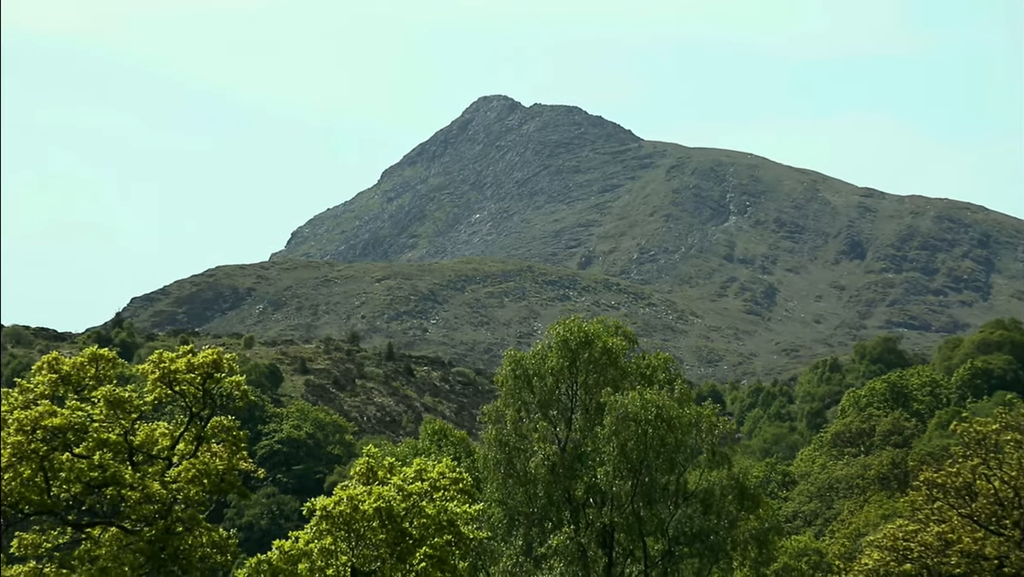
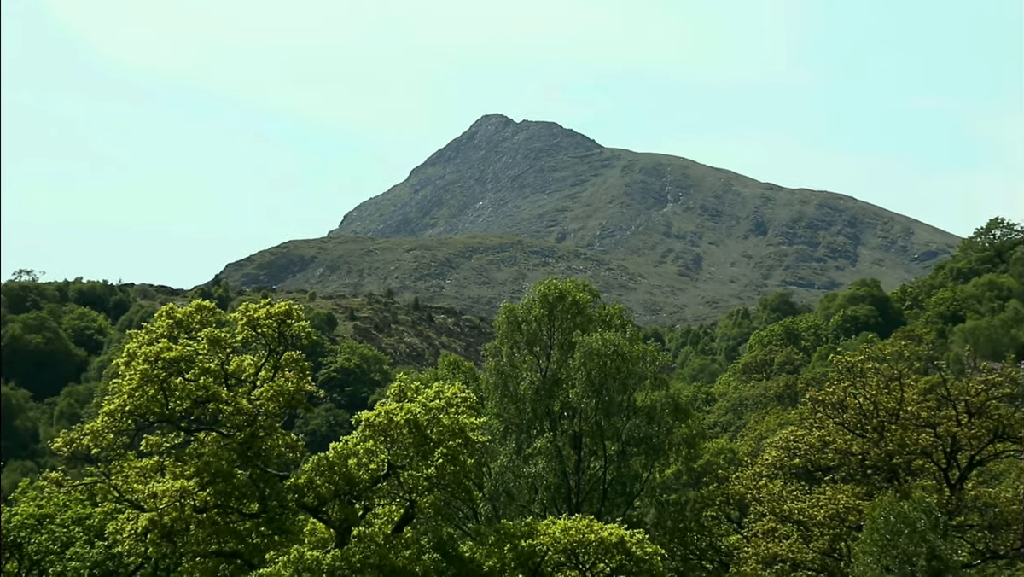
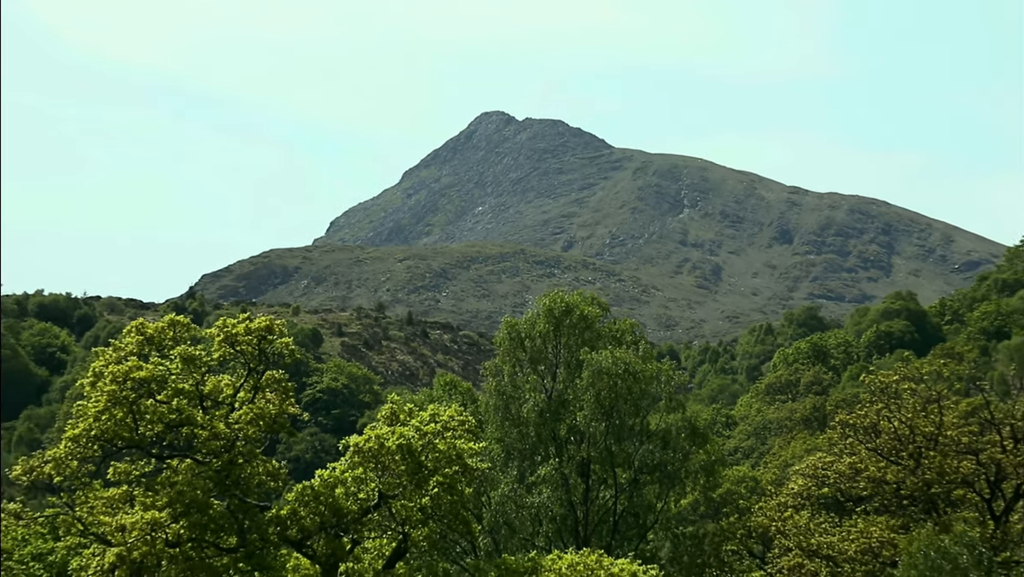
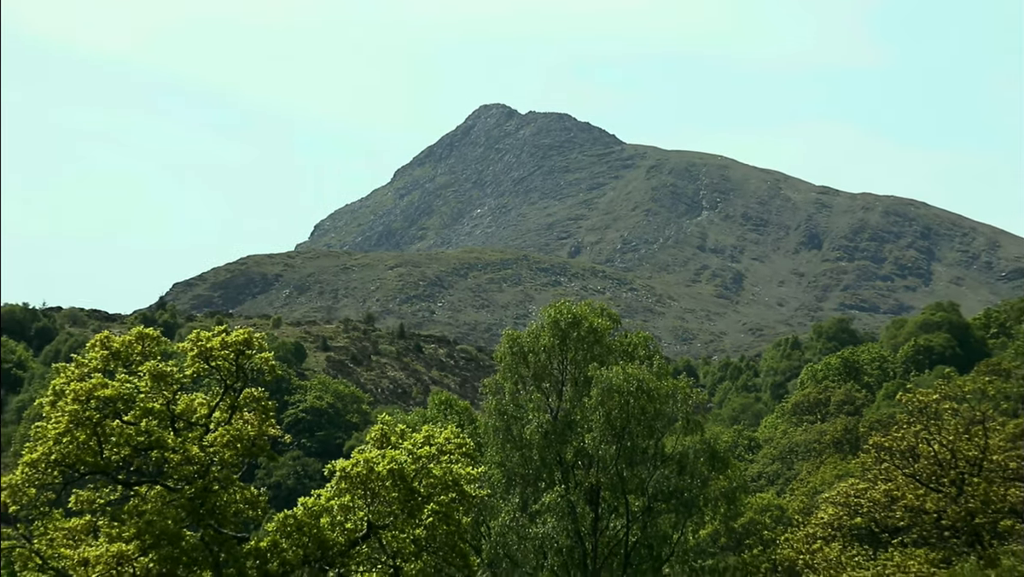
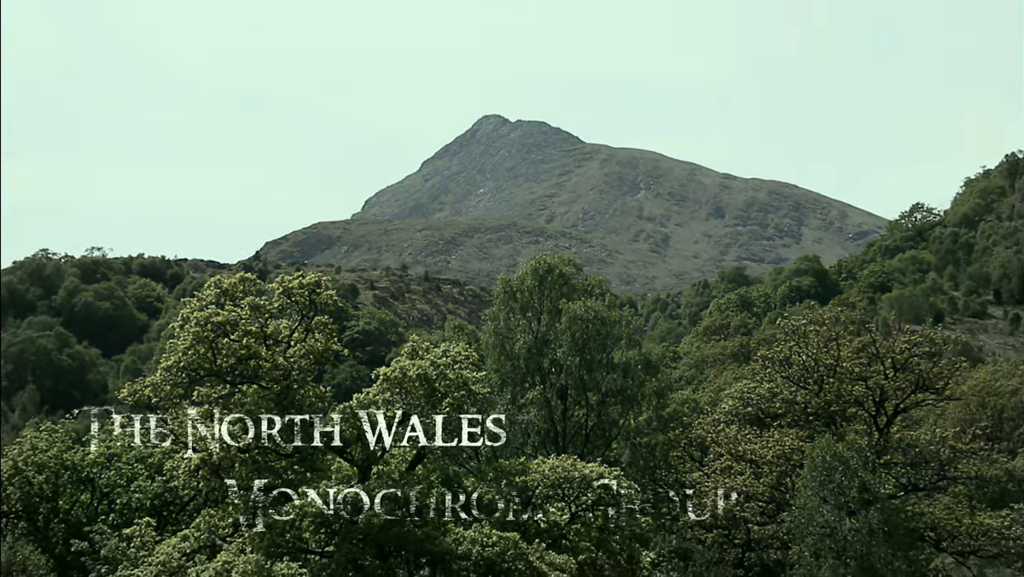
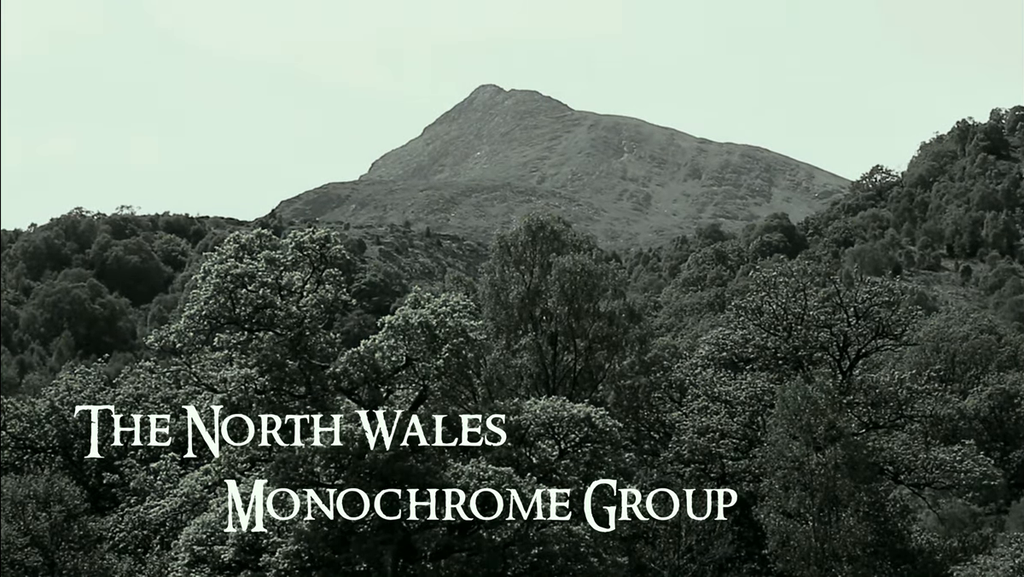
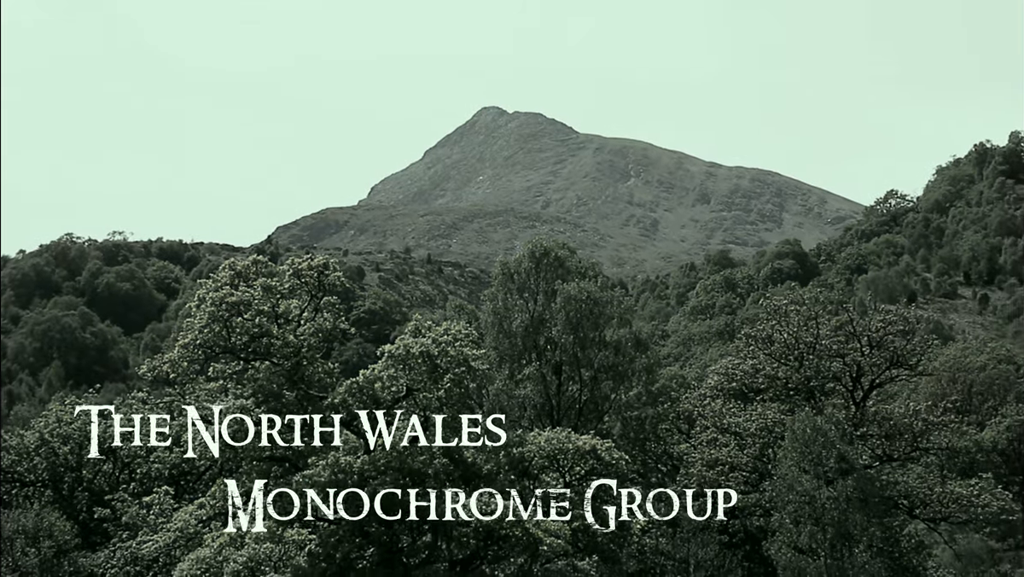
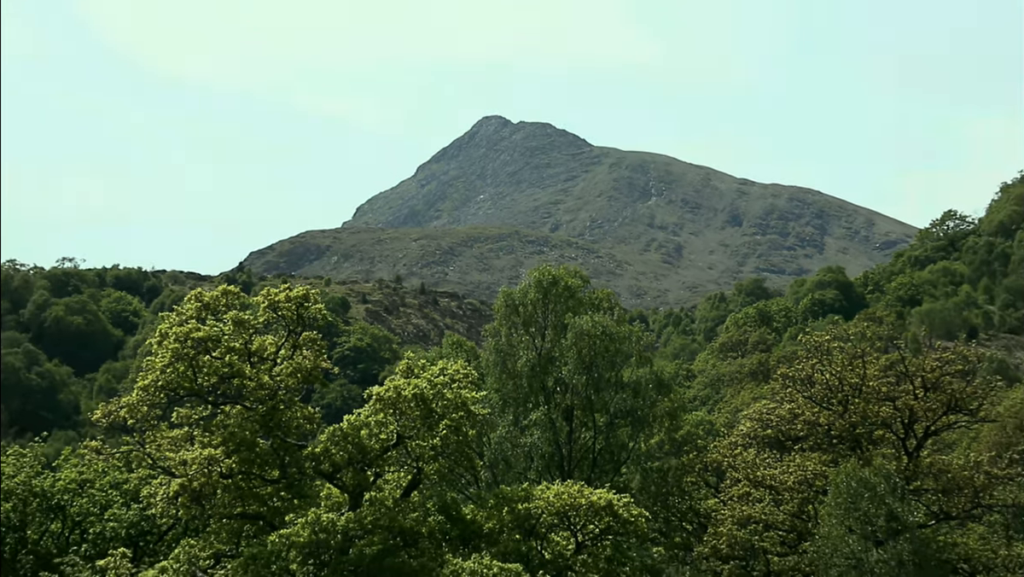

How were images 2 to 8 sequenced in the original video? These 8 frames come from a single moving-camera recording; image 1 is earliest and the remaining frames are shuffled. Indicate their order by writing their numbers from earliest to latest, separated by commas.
4, 3, 2, 8, 5, 7, 6
